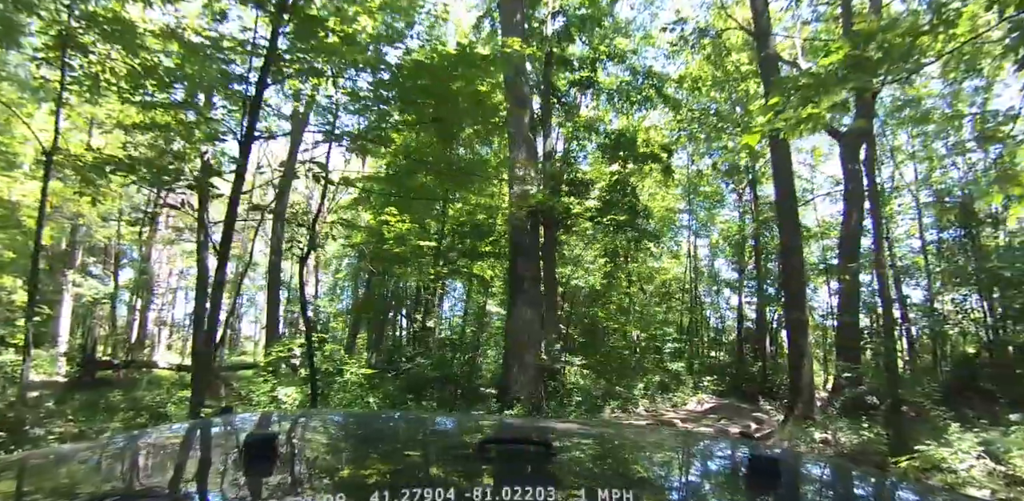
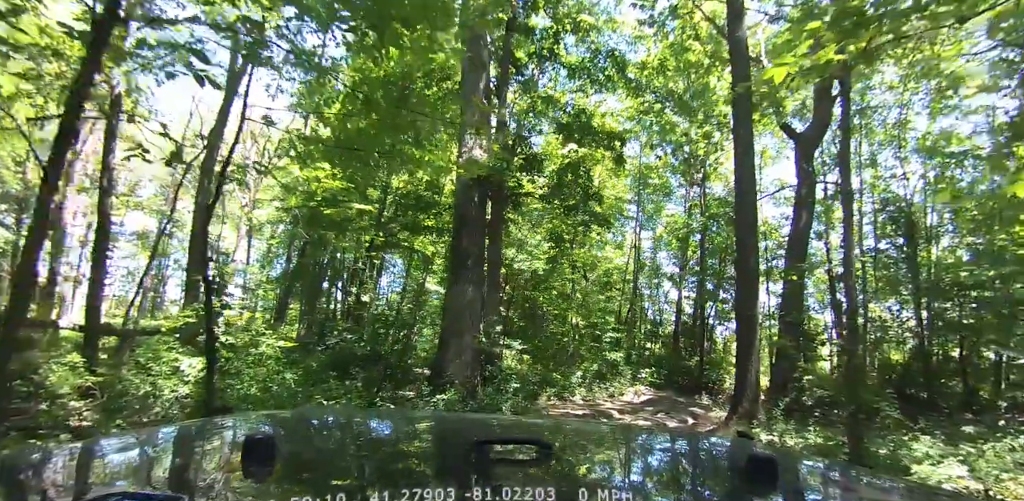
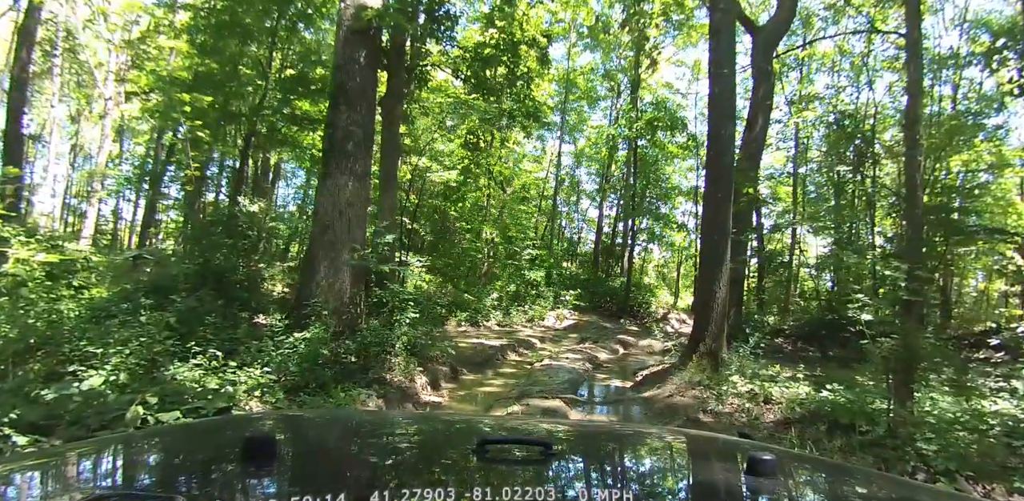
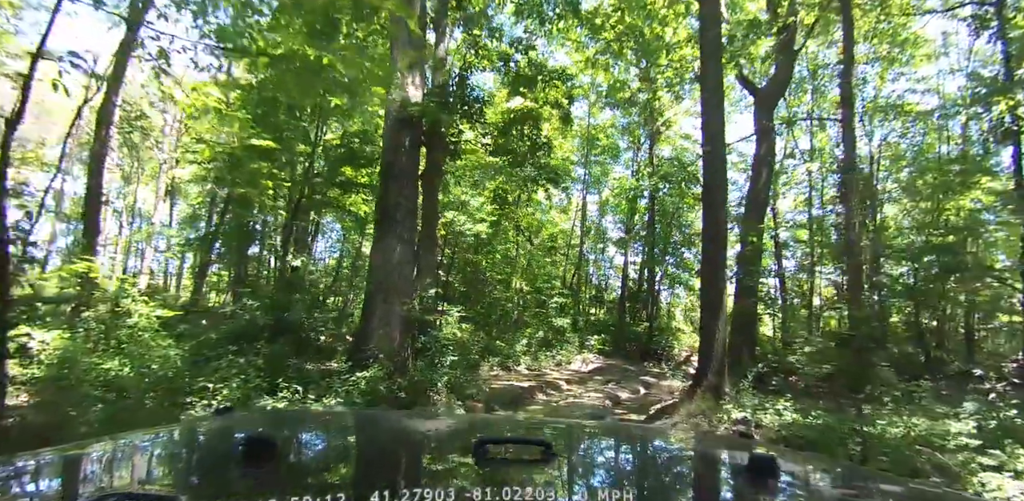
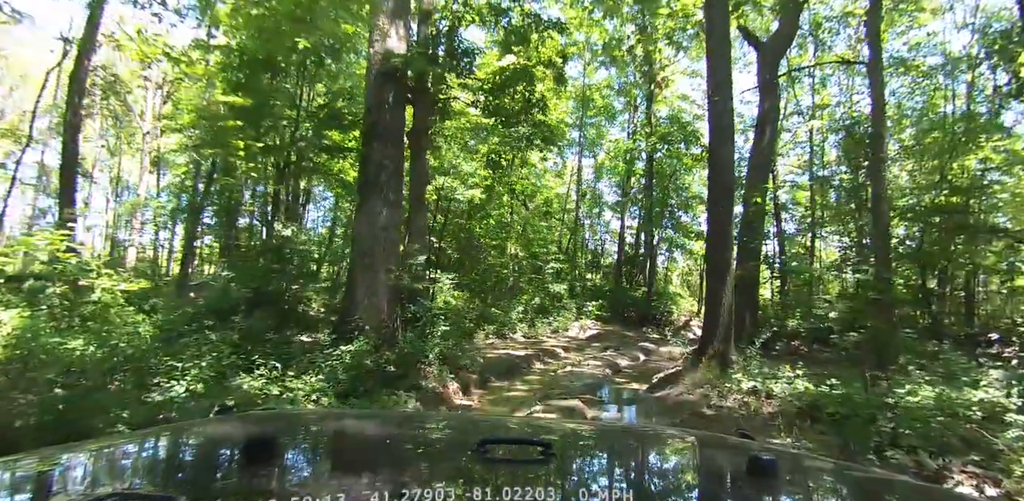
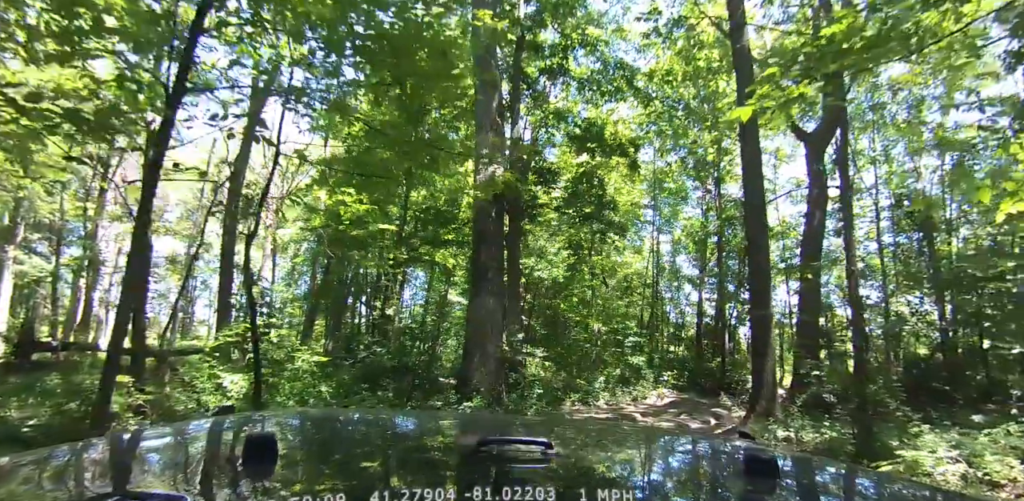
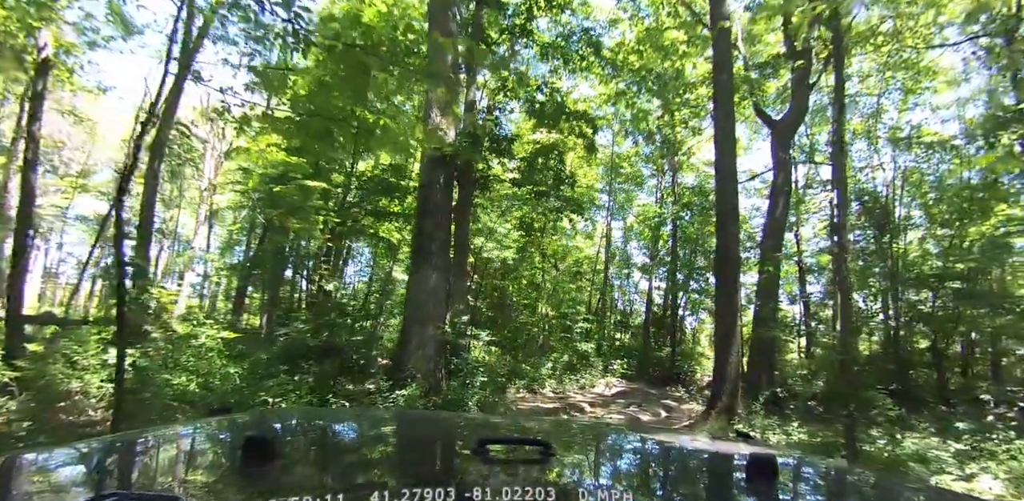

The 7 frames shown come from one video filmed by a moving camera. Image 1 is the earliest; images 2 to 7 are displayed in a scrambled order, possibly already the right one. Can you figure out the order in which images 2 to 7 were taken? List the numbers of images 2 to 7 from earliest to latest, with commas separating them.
6, 2, 7, 4, 5, 3
